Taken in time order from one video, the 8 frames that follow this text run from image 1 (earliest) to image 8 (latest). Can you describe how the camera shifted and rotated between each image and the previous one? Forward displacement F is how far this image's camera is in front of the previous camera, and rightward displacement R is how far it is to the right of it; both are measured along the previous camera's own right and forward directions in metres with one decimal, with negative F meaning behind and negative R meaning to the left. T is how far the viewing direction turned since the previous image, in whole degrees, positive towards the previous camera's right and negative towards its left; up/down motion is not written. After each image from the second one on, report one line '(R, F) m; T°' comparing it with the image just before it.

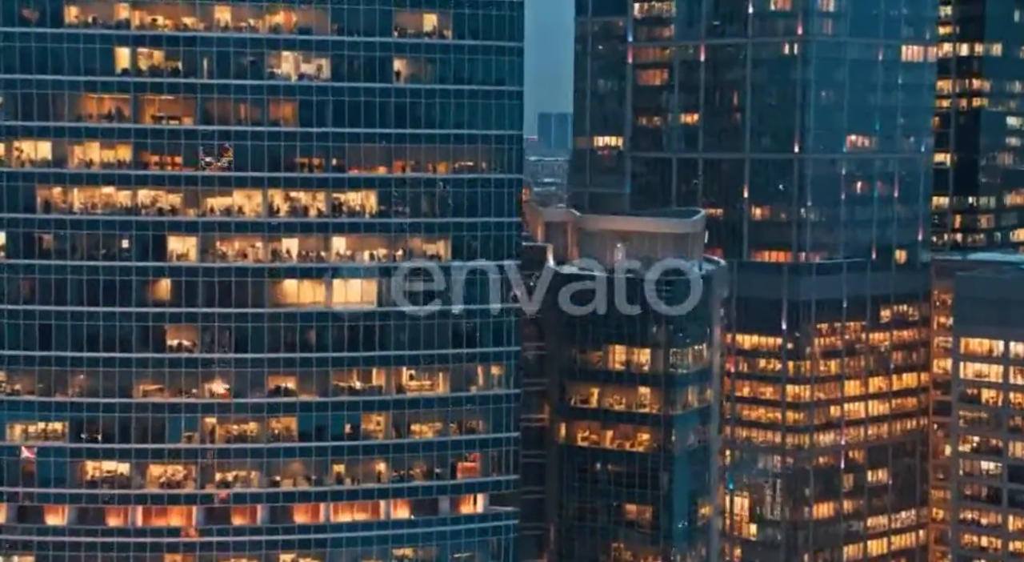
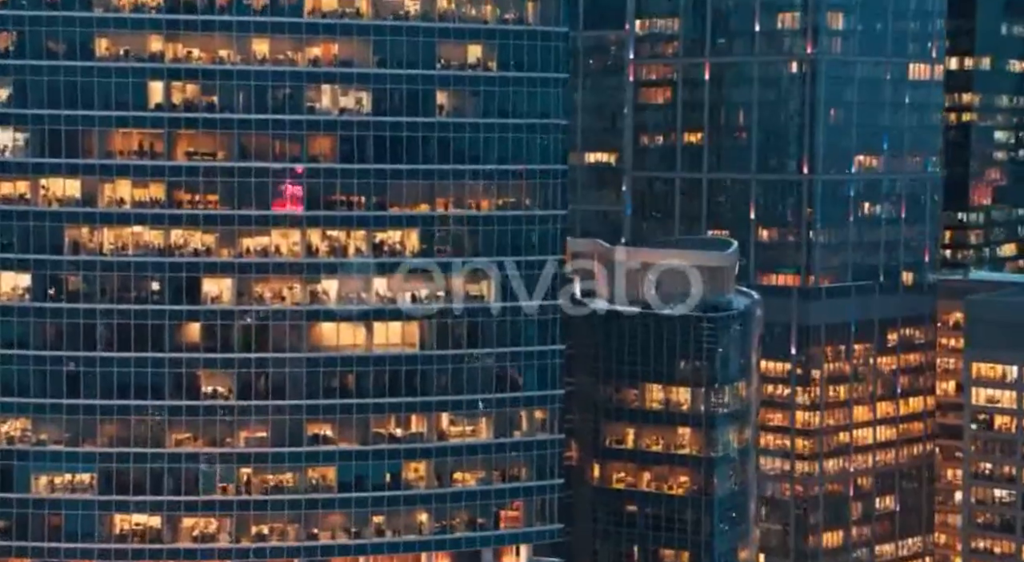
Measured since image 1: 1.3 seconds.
(-6.8, +5.8) m; +1°
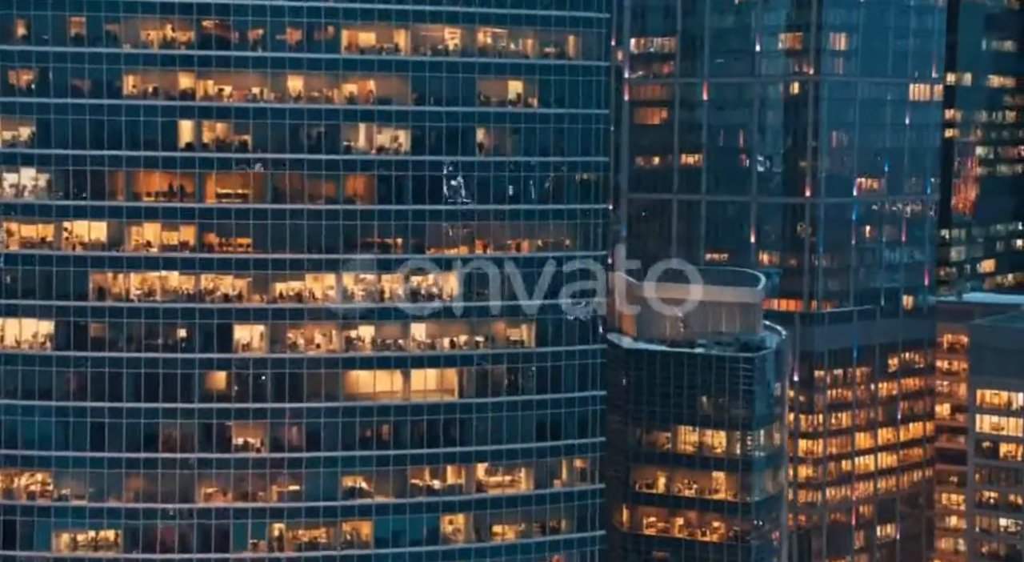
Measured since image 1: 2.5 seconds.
(-6.5, +5.5) m; +1°
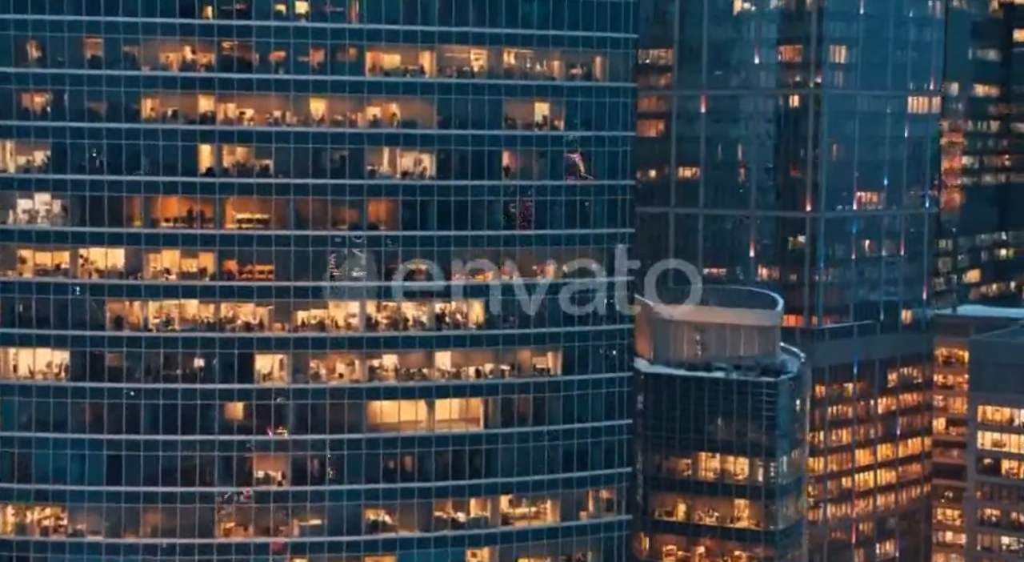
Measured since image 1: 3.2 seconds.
(-4.1, +3.3) m; +1°
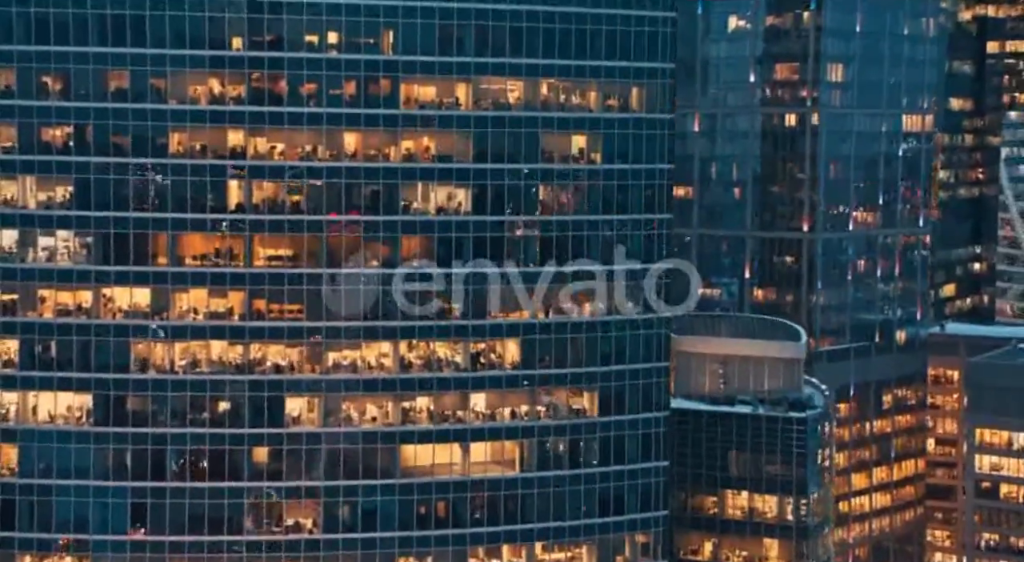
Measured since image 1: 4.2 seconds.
(-5.6, +4.2) m; +1°
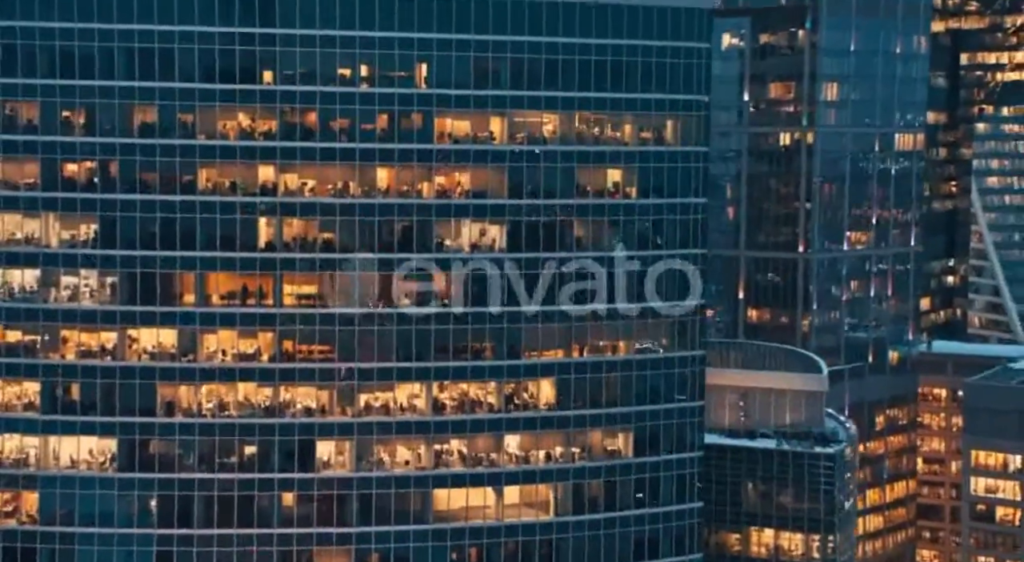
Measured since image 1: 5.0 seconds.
(-5.2, +3.3) m; +1°
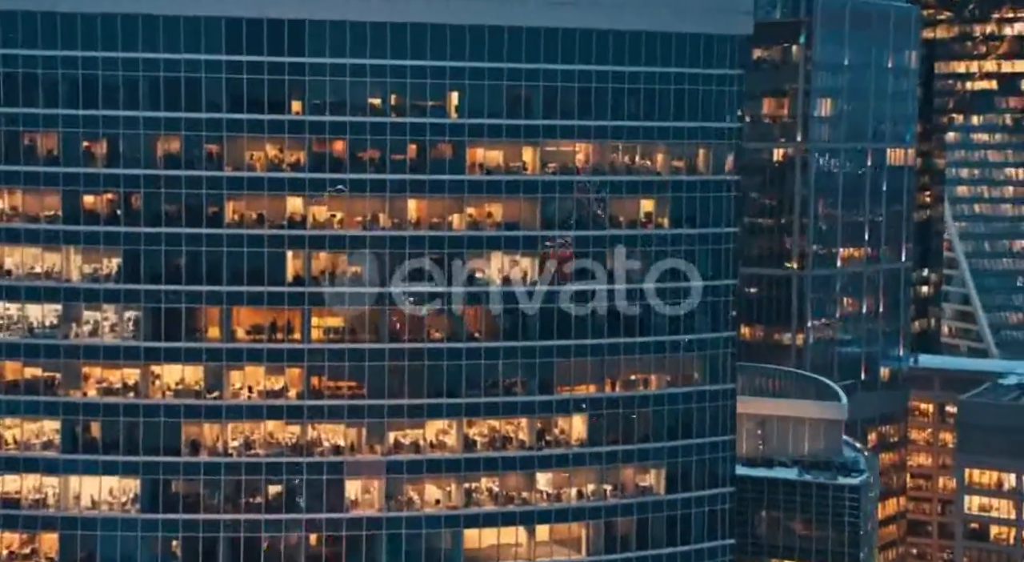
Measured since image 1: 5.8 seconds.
(-4.7, +3.0) m; +1°
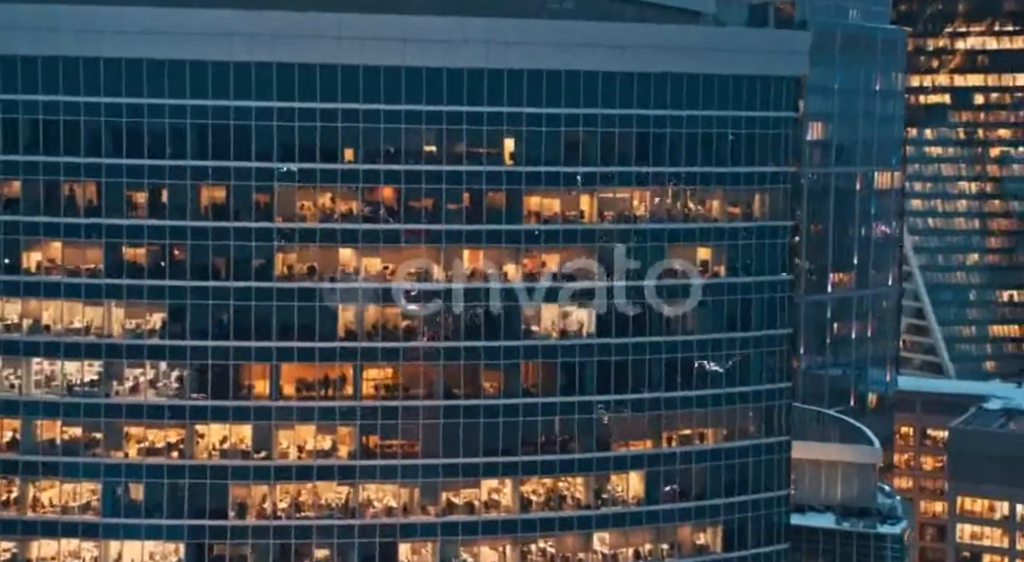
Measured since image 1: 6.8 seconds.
(-7.4, +4.4) m; +2°
